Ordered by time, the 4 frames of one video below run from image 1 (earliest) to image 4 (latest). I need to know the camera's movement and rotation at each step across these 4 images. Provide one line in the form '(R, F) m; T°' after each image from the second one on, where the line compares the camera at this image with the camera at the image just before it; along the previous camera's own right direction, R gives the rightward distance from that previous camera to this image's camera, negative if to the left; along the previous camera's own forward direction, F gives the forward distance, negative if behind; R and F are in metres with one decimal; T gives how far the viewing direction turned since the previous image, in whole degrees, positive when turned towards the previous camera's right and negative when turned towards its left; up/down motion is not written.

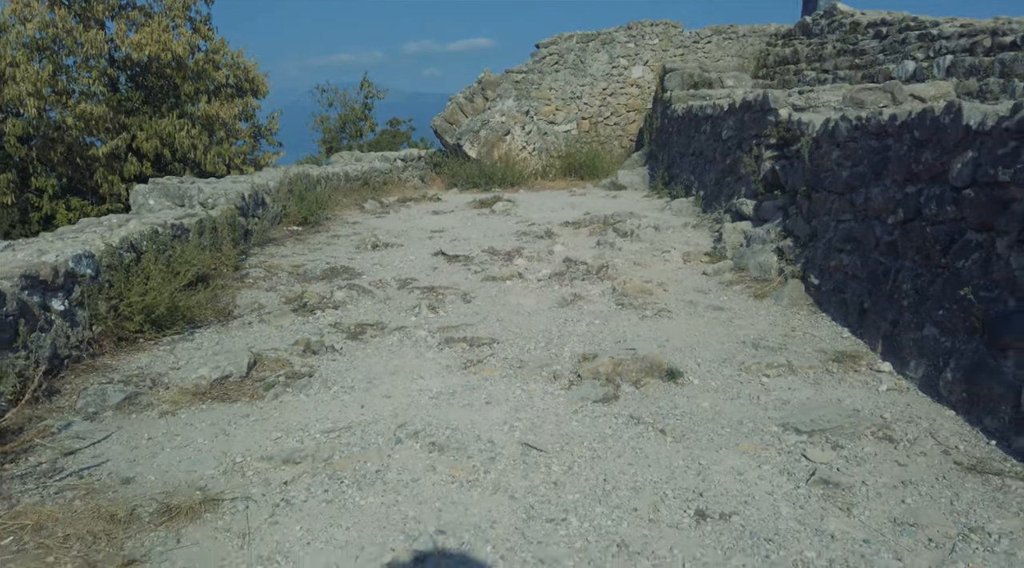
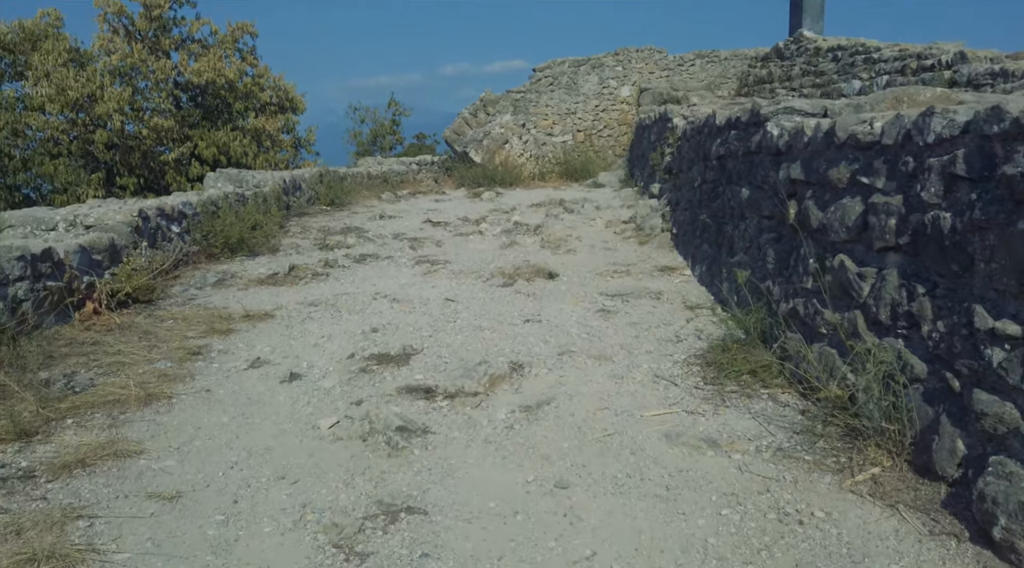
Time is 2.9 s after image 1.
(+0.8, -2.4) m; -2°
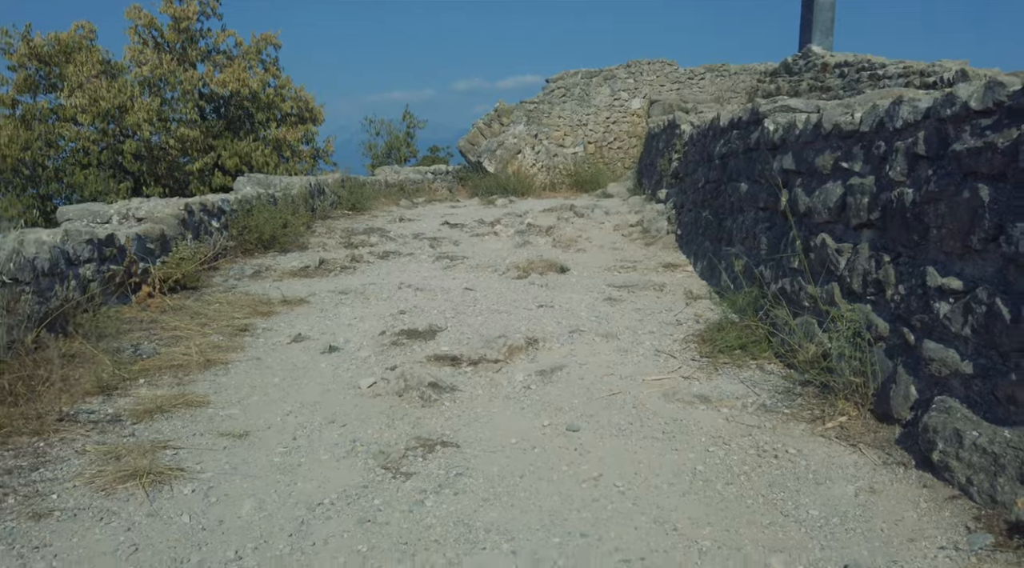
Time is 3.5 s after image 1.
(0.0, -0.5) m; -1°
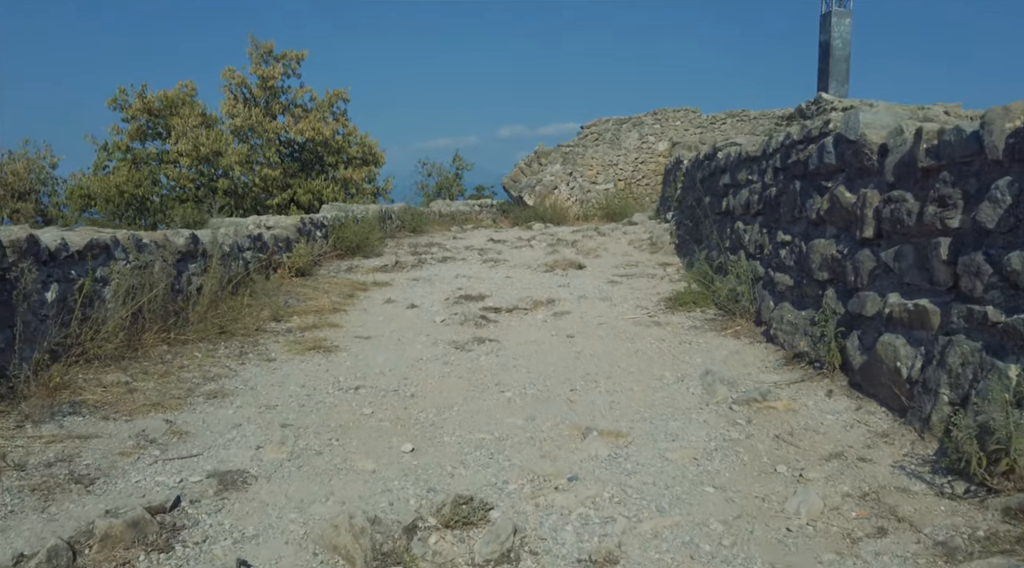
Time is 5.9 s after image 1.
(+0.2, -2.0) m; -3°
